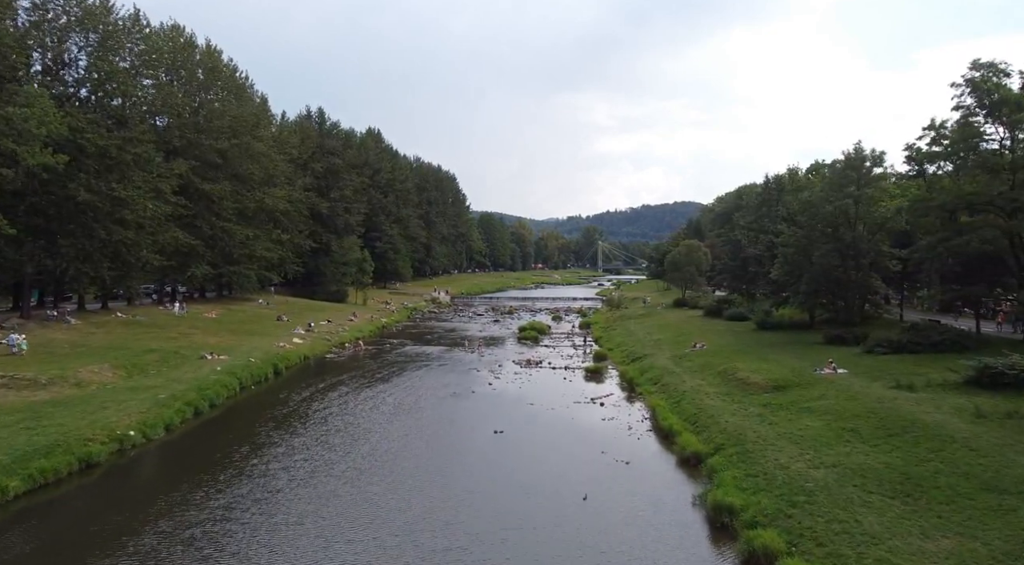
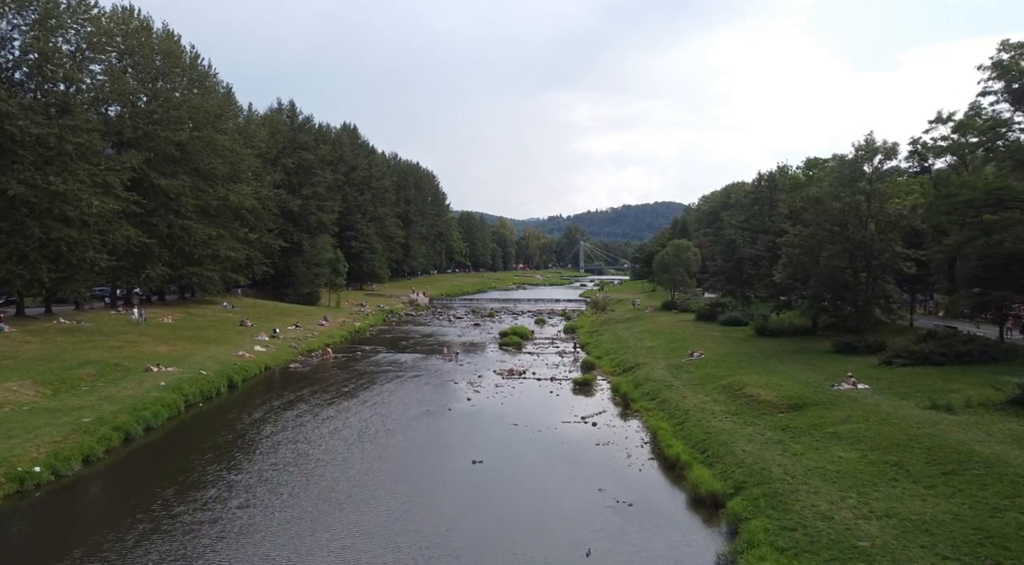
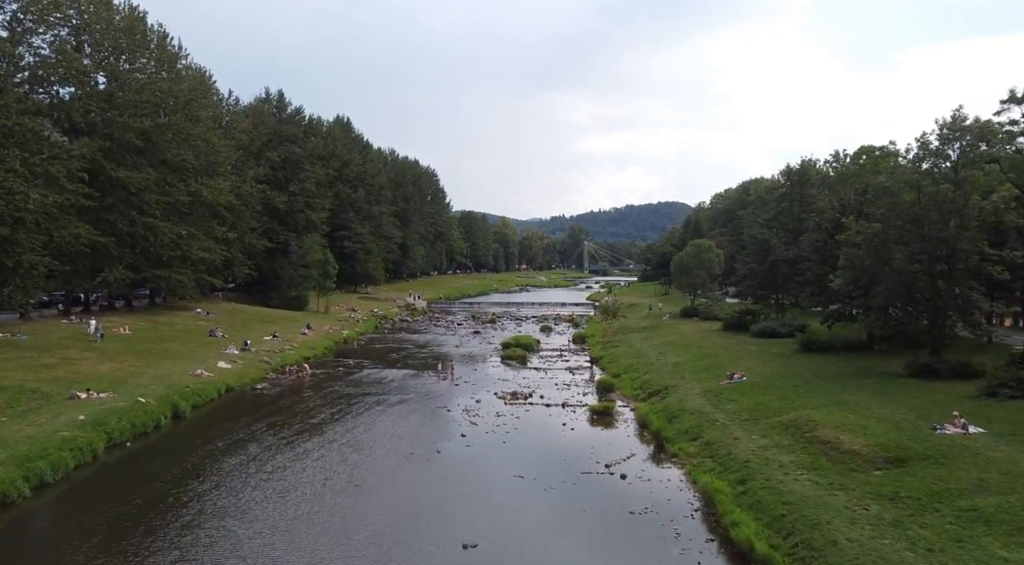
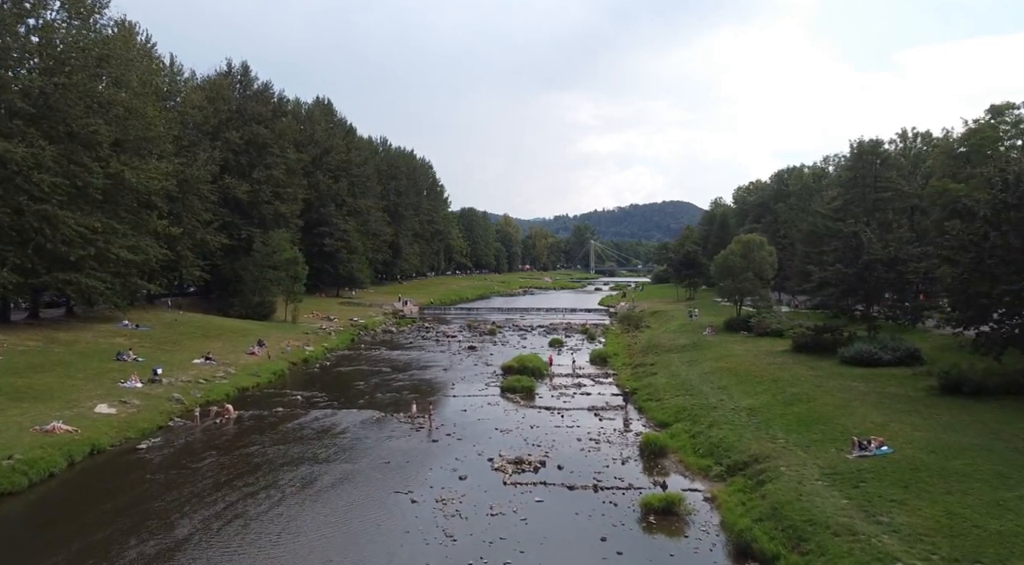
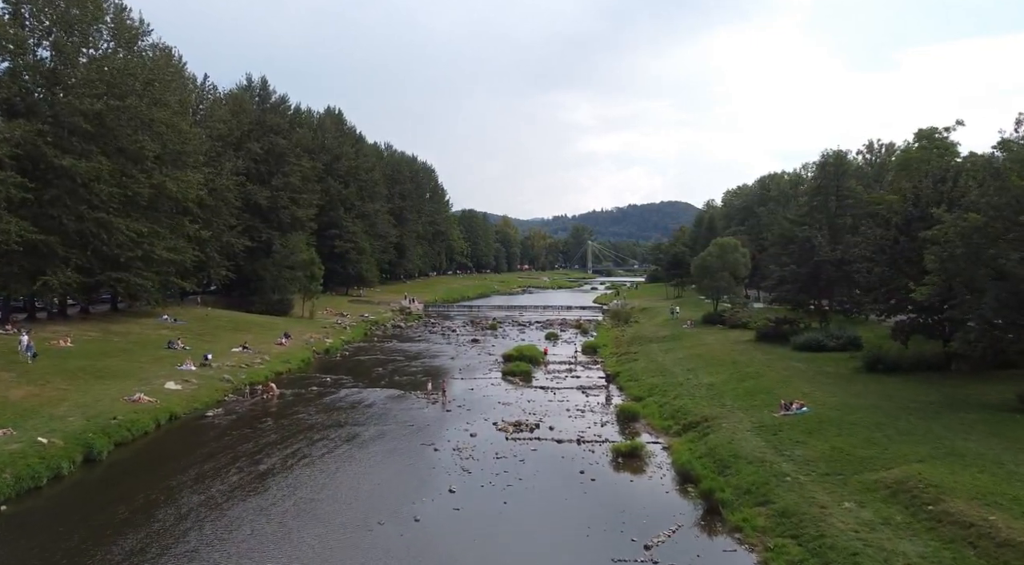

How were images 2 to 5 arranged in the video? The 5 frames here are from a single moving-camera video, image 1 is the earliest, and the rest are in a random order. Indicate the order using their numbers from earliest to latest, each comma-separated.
2, 3, 5, 4
